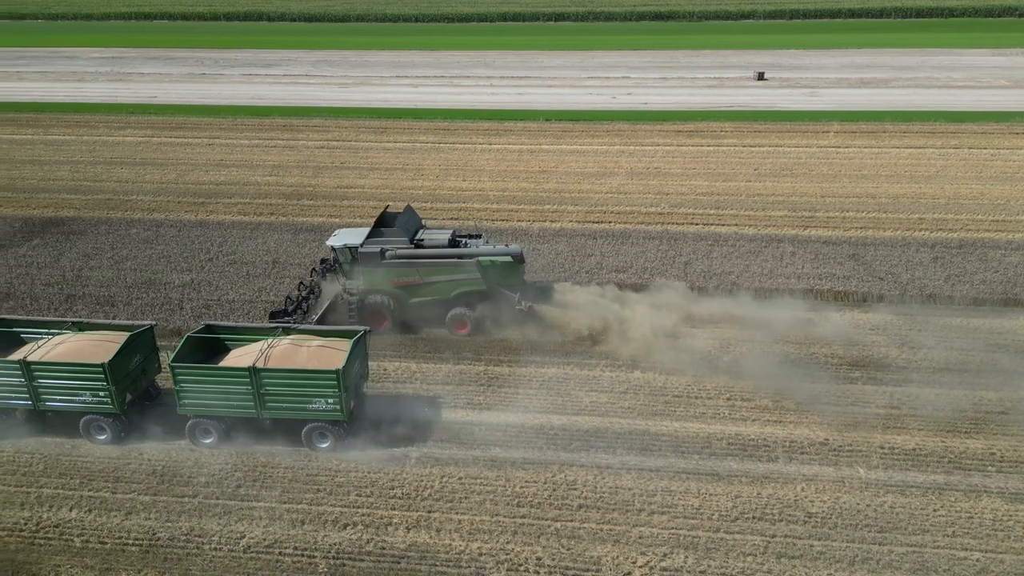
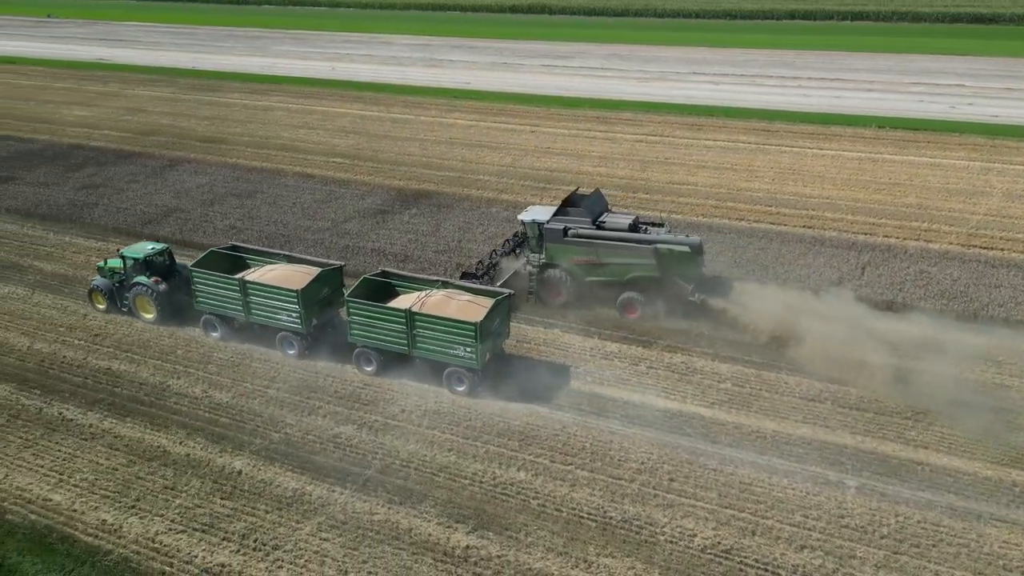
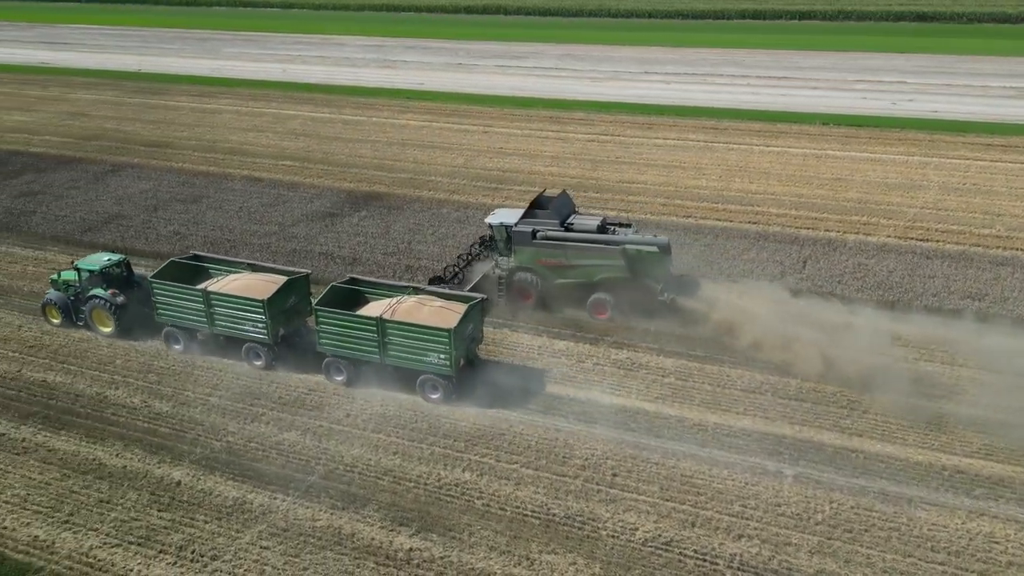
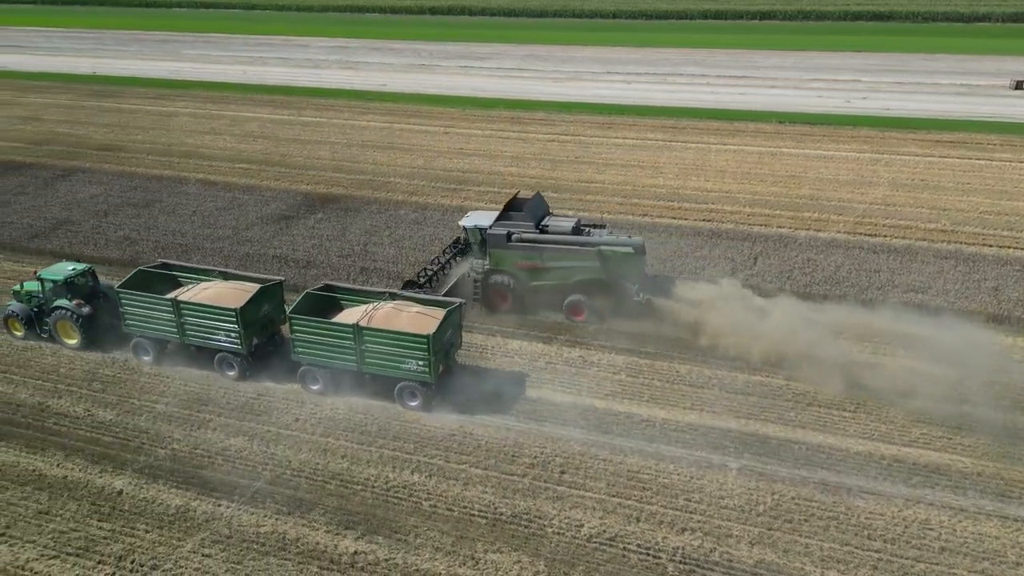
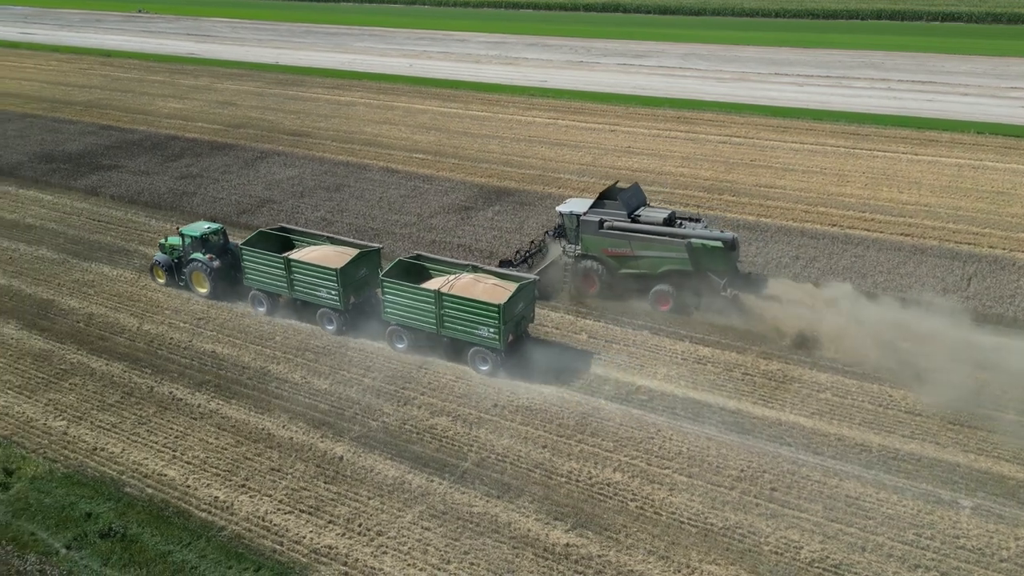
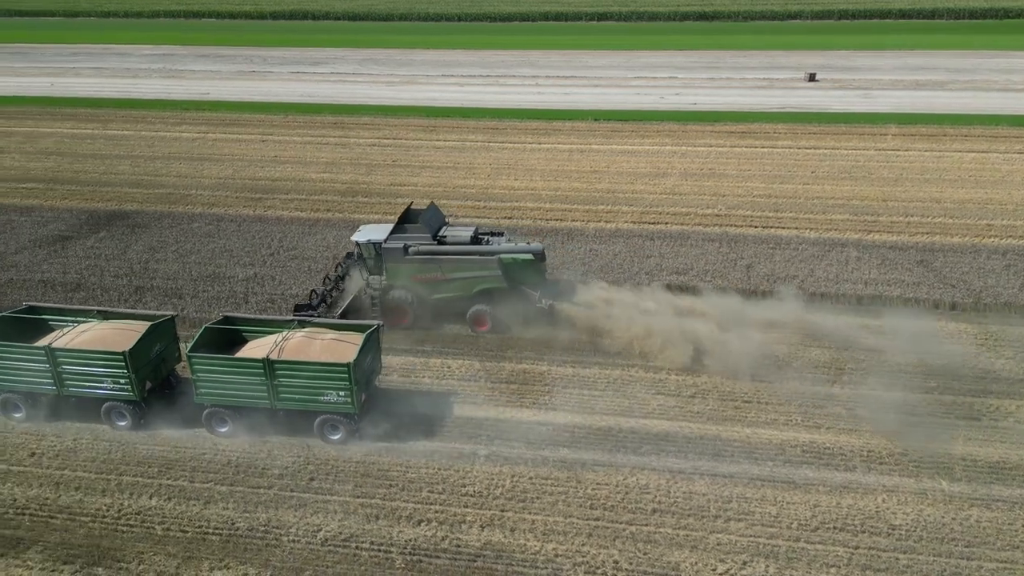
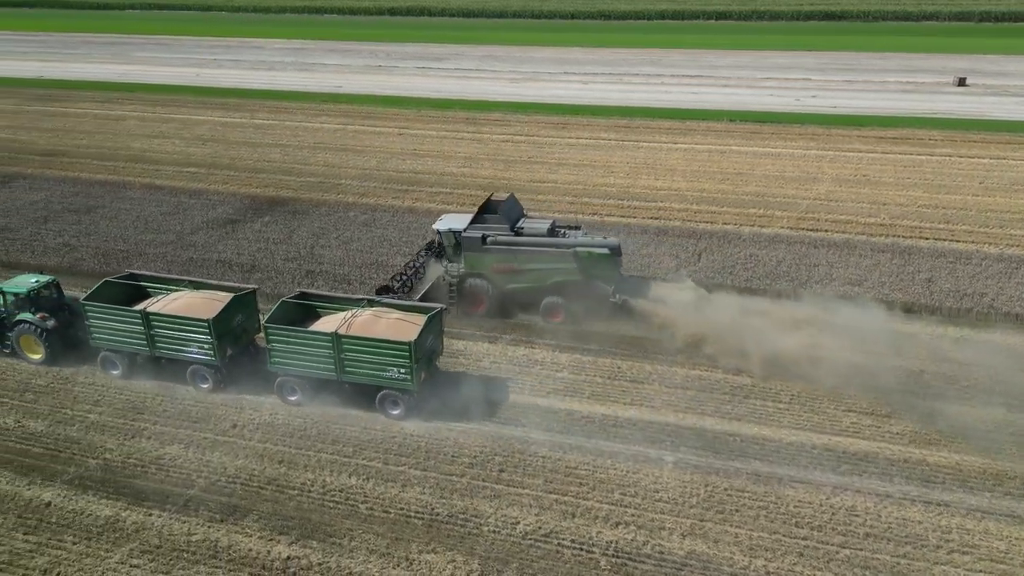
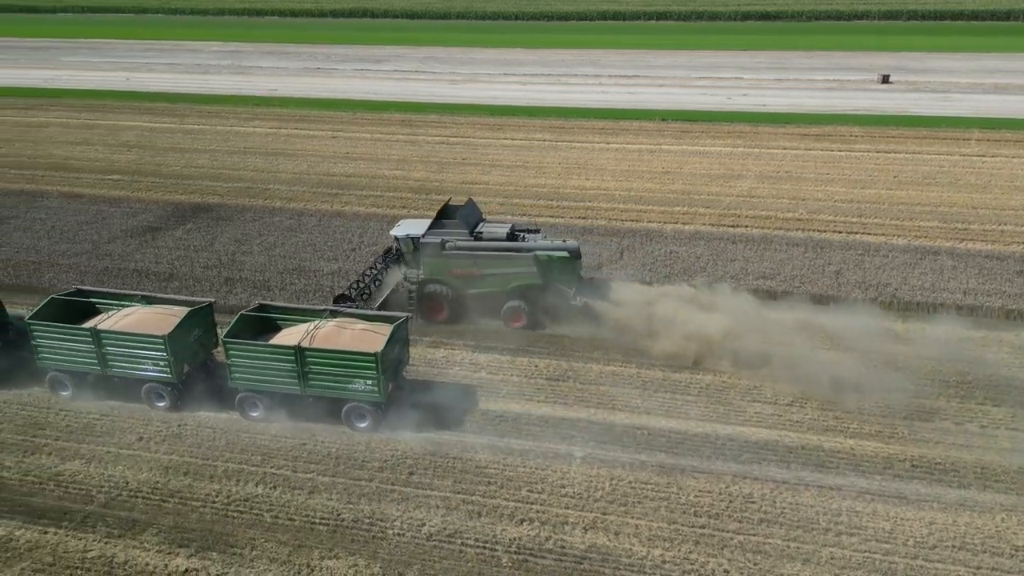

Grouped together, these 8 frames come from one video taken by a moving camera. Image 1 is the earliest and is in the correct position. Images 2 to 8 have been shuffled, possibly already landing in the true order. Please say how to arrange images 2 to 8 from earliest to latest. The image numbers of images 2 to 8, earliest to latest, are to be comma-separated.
6, 8, 7, 4, 3, 2, 5
